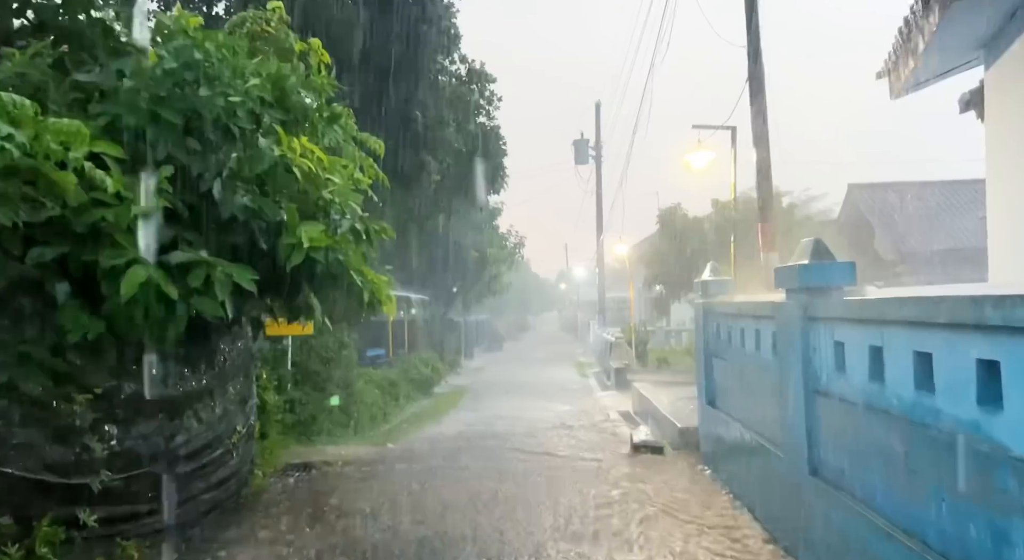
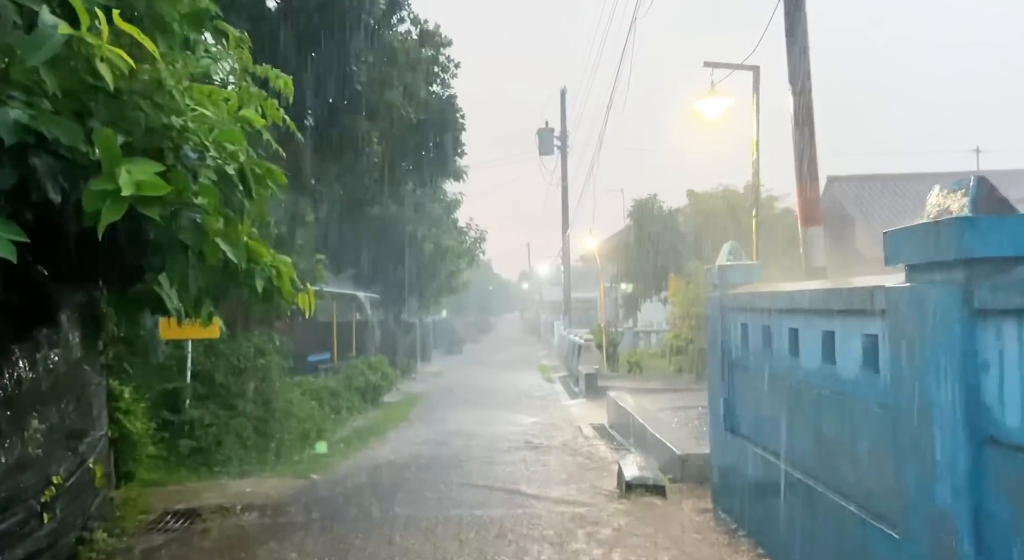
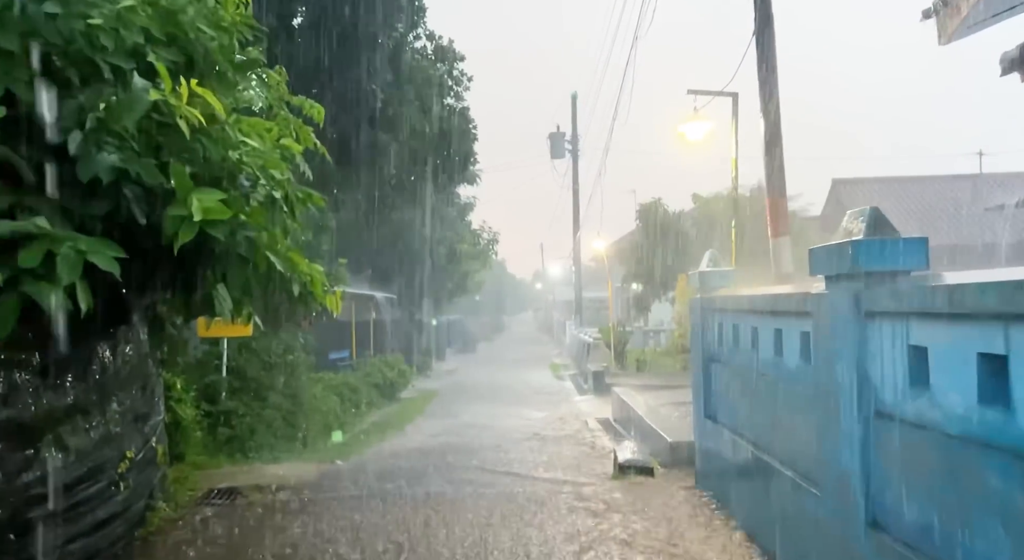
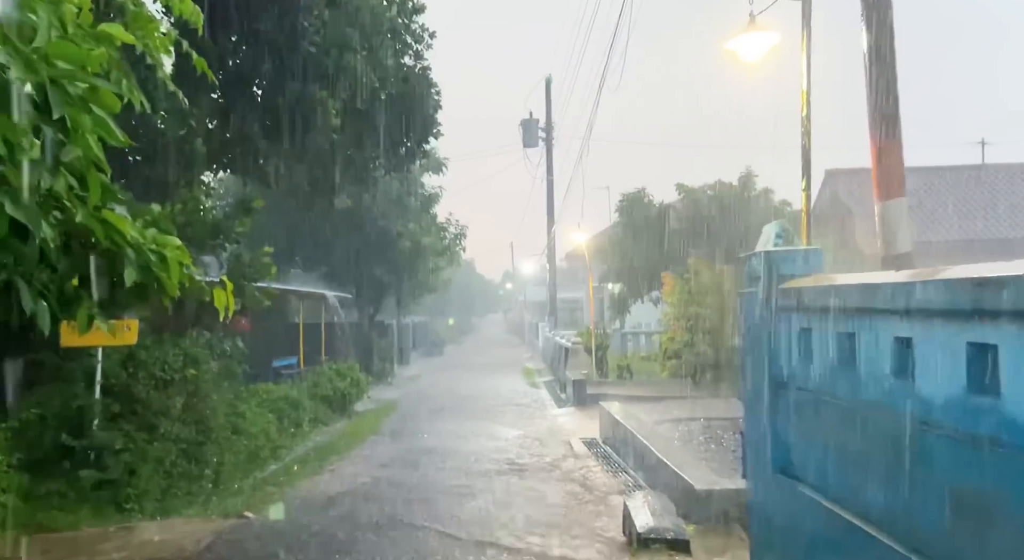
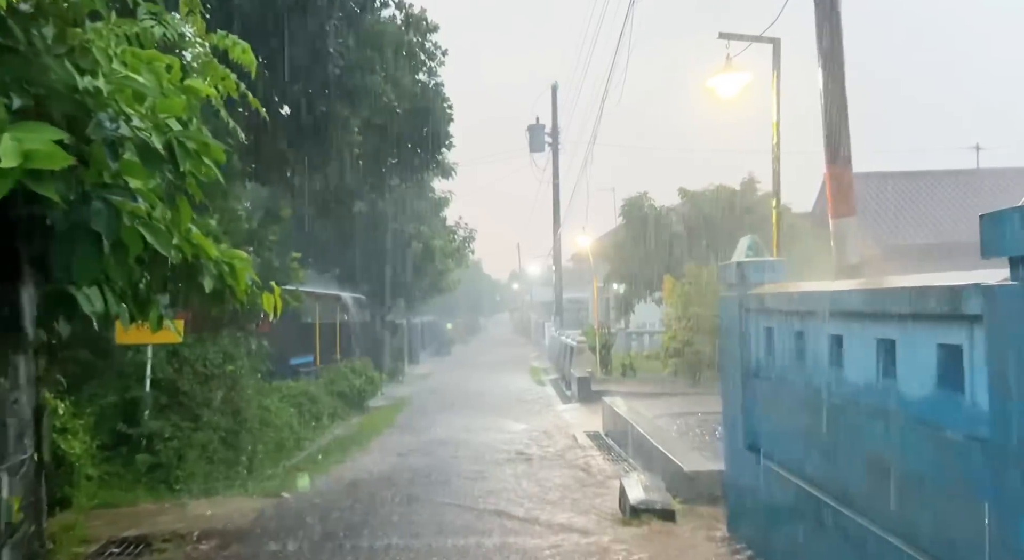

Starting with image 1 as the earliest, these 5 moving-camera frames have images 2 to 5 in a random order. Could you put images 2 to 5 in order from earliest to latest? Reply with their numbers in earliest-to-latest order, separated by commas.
3, 2, 5, 4
